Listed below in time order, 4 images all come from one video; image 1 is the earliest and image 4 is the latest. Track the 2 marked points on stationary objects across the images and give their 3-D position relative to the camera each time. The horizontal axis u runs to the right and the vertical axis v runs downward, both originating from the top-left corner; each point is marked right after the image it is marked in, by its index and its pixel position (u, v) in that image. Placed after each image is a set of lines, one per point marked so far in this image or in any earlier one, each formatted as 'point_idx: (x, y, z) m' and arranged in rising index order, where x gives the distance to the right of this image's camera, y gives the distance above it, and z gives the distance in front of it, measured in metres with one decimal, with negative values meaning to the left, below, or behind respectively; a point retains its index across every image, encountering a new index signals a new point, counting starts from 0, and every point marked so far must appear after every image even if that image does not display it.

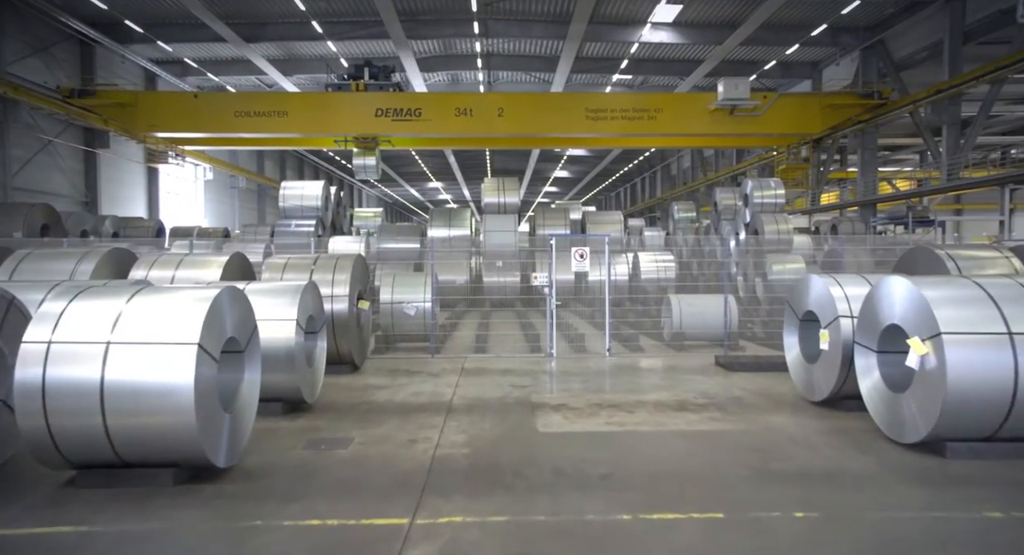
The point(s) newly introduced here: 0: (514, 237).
0: (+0.1, +0.7, +10.3) m
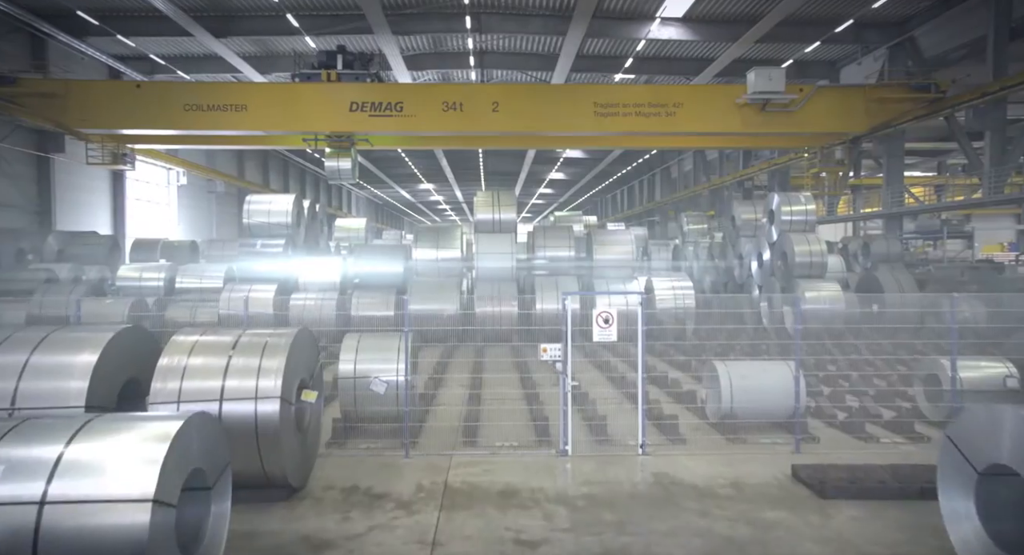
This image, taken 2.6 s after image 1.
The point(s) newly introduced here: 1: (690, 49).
0: (0.0, +0.3, +9.0) m
1: (+4.5, +5.8, +13.7) m
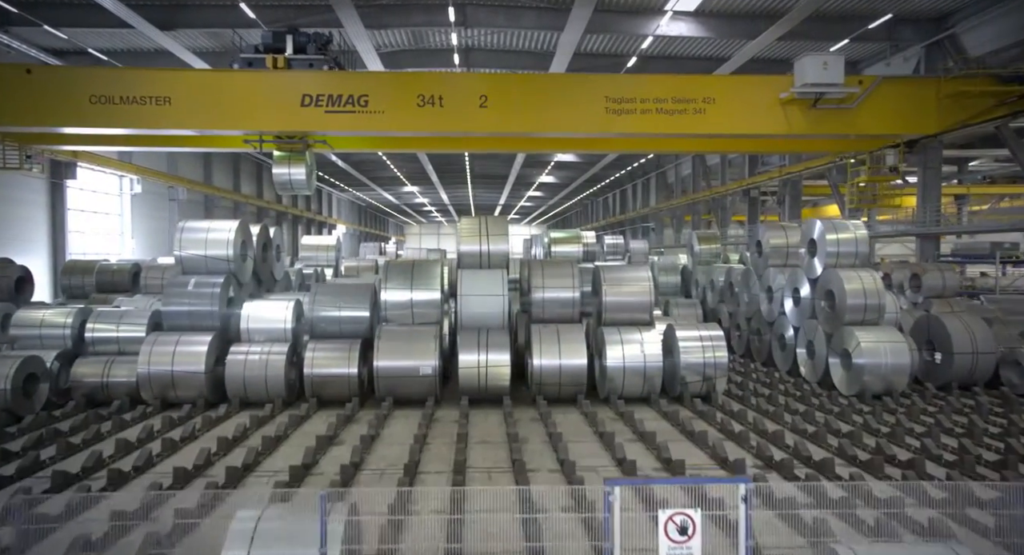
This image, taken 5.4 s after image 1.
0: (-0.1, -0.3, +7.4) m
1: (+4.3, +5.2, +12.2) m
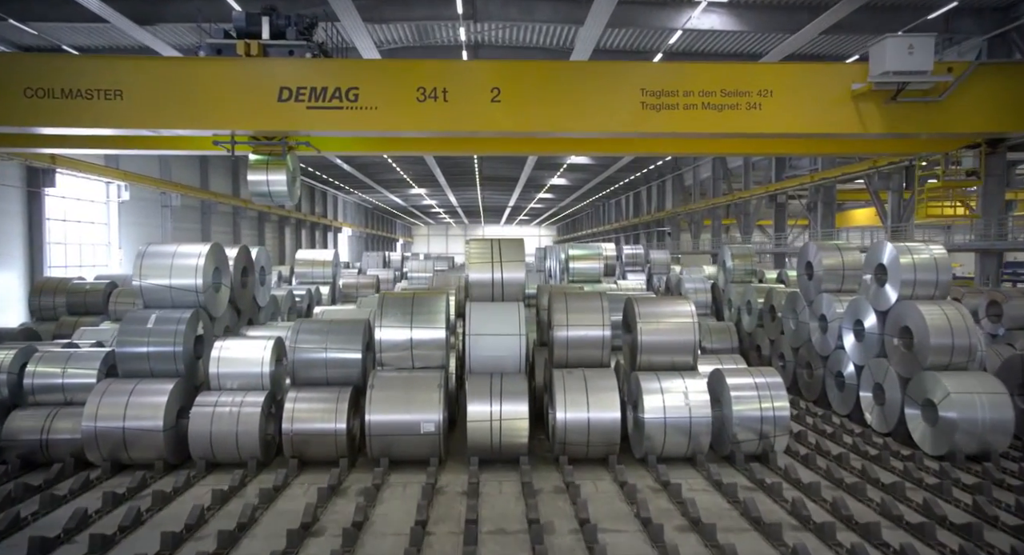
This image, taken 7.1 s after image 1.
0: (+0.1, -0.7, +6.2) m
1: (+4.6, +4.8, +11.0) m
